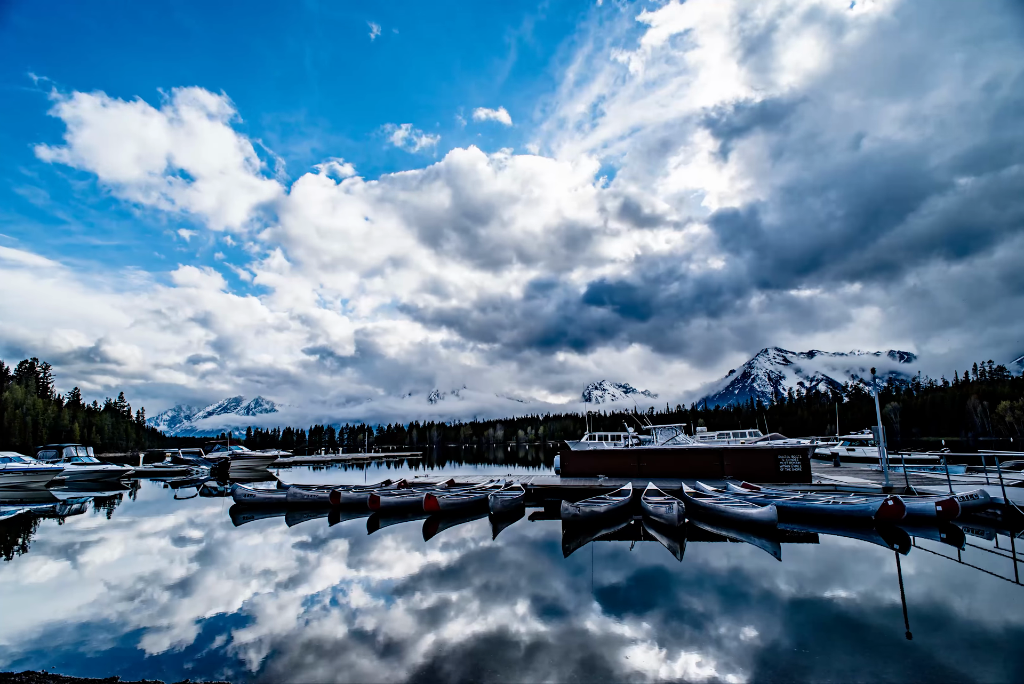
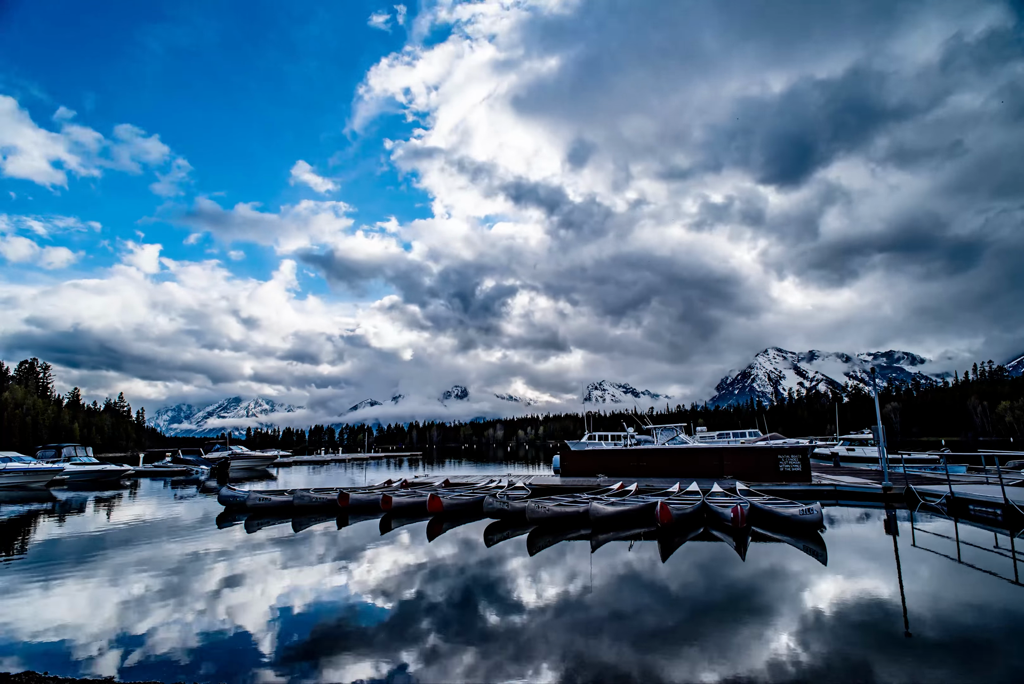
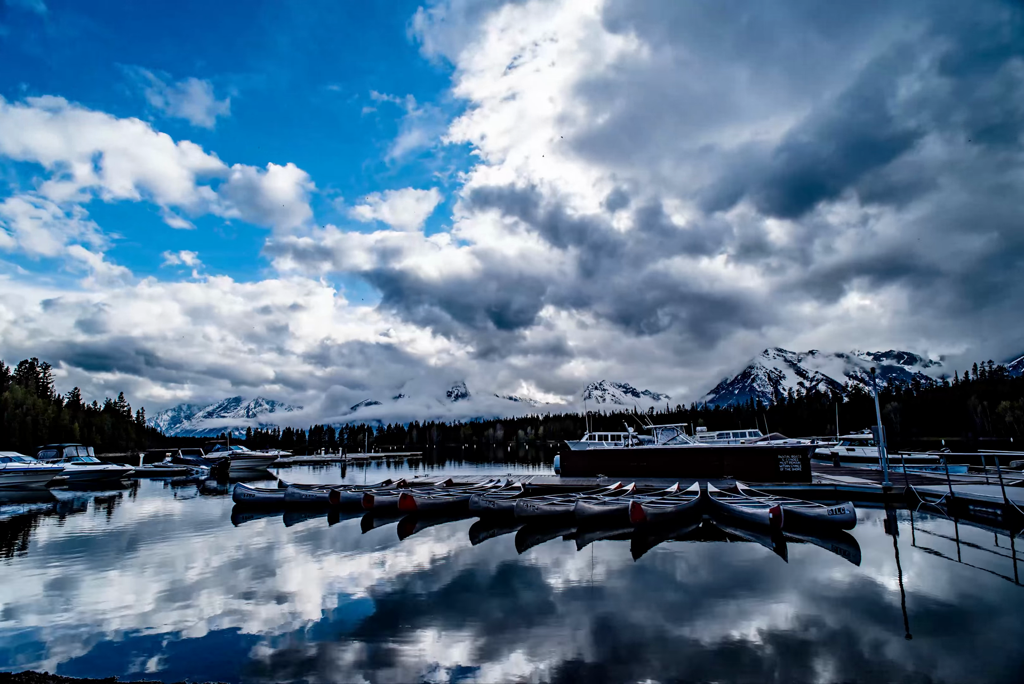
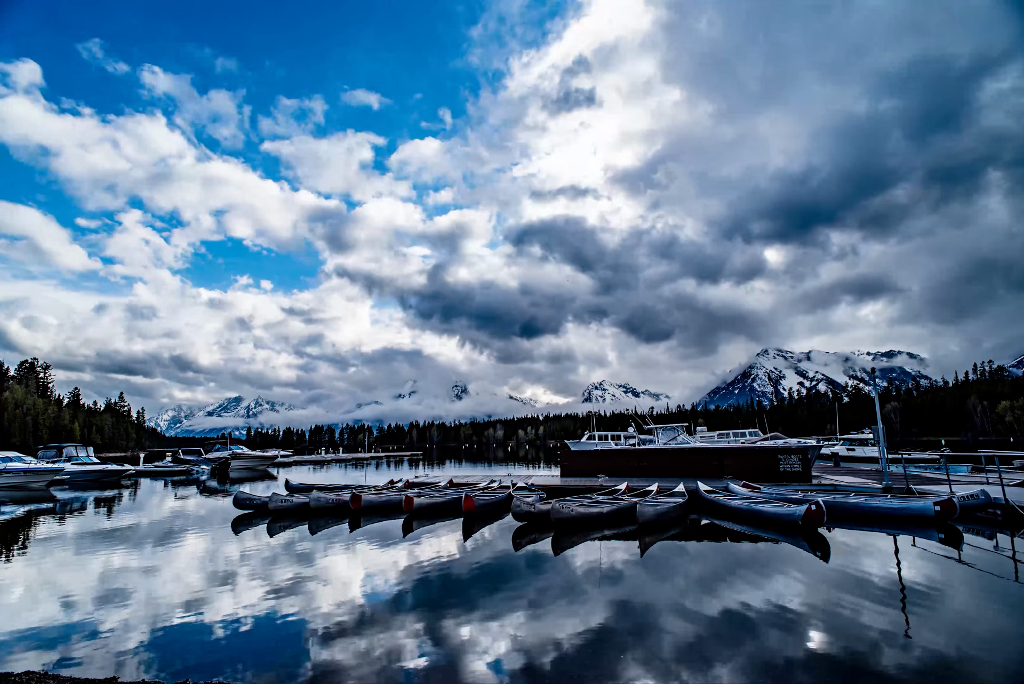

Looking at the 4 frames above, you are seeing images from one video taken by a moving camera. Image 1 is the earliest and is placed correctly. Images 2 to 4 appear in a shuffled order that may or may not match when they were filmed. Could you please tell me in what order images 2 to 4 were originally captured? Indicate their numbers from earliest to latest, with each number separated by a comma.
4, 3, 2
